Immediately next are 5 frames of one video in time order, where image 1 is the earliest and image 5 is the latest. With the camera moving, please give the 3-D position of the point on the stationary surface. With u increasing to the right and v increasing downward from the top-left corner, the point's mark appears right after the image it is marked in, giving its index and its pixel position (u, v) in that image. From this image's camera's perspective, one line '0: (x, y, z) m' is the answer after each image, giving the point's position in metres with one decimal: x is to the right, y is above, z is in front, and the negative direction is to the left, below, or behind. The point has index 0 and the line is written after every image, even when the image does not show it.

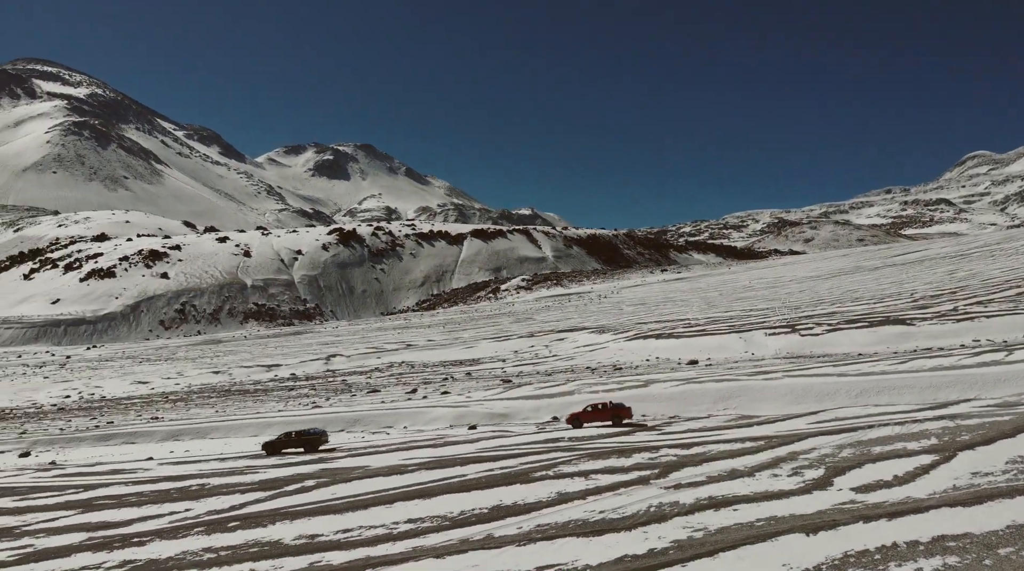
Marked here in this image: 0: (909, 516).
0: (+7.8, -4.5, +19.6) m
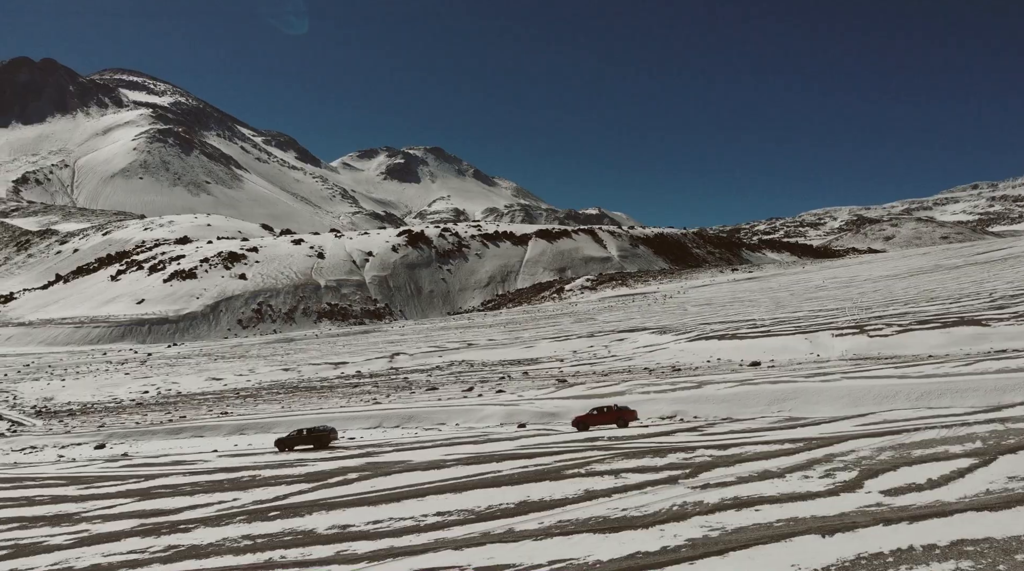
0: (+8.0, -4.5, +19.1) m
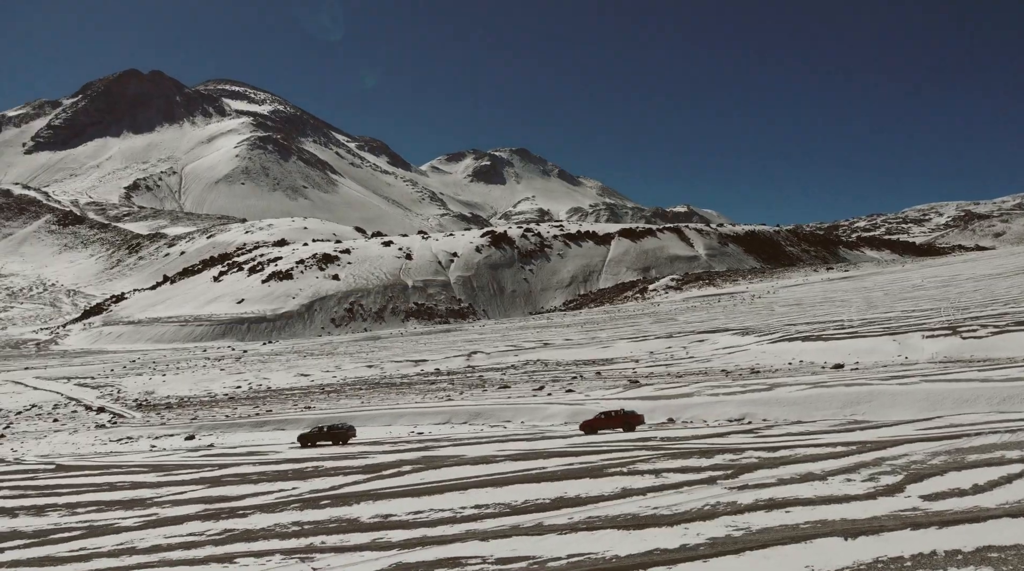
0: (+8.3, -4.4, +18.4) m
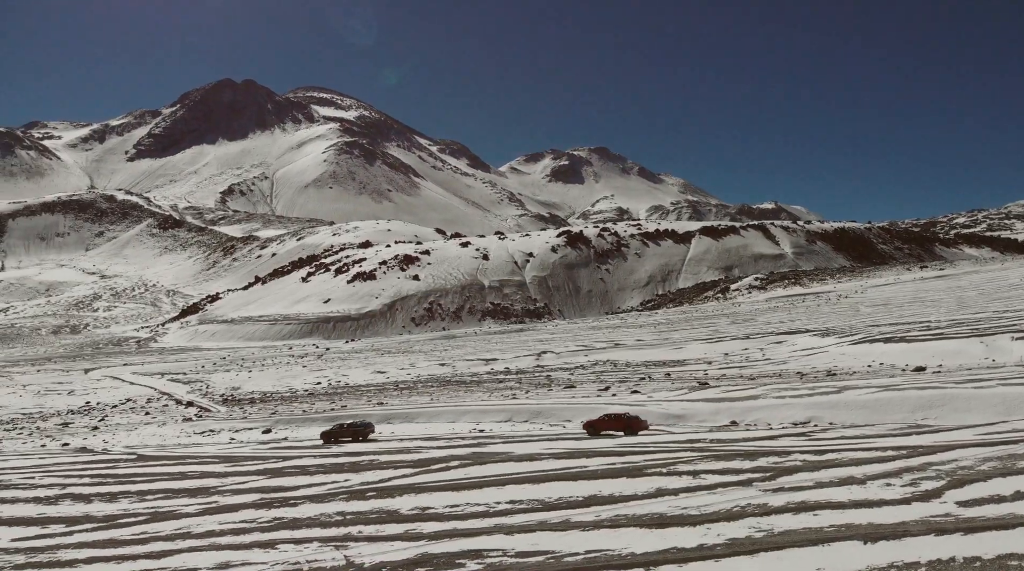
0: (+8.5, -4.4, +17.7) m
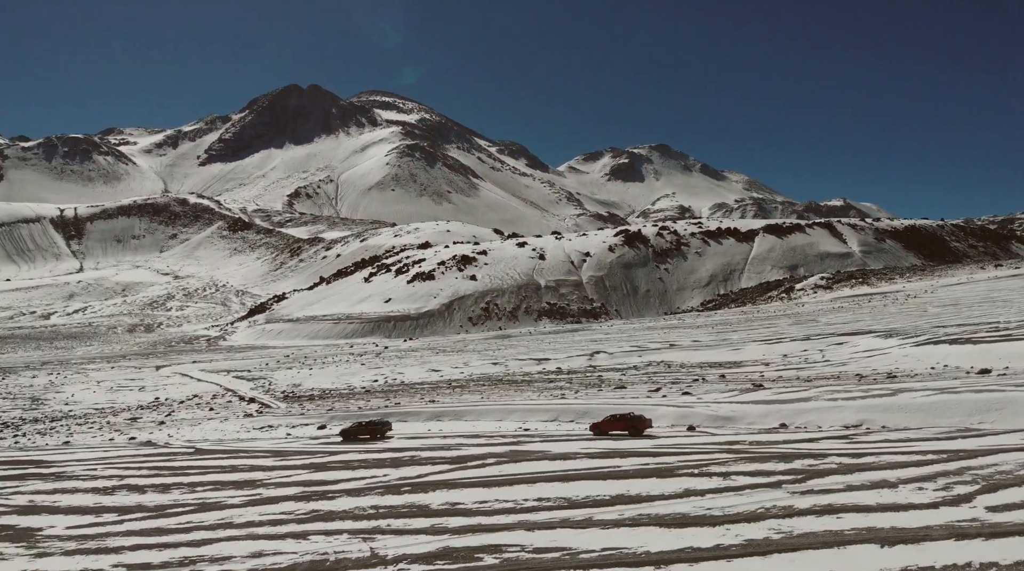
0: (+8.6, -4.3, +17.1) m
